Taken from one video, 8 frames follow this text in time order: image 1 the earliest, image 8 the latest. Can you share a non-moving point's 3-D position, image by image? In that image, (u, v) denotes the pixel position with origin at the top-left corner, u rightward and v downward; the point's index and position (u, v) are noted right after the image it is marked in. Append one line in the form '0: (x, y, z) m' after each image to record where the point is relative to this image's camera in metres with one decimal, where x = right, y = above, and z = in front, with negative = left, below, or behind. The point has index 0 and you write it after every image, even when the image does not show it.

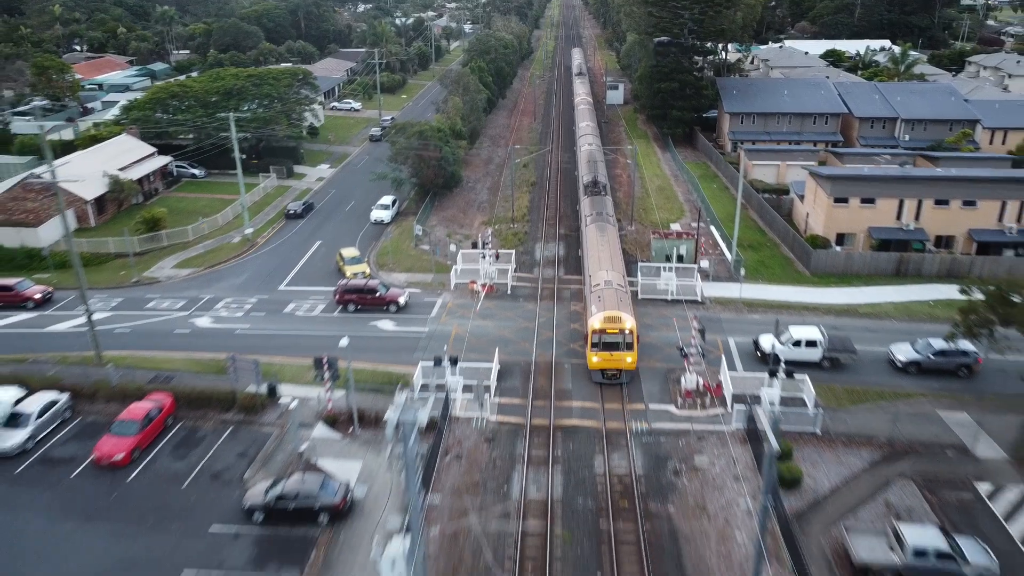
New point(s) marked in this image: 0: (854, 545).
0: (+8.2, -6.1, +18.9) m
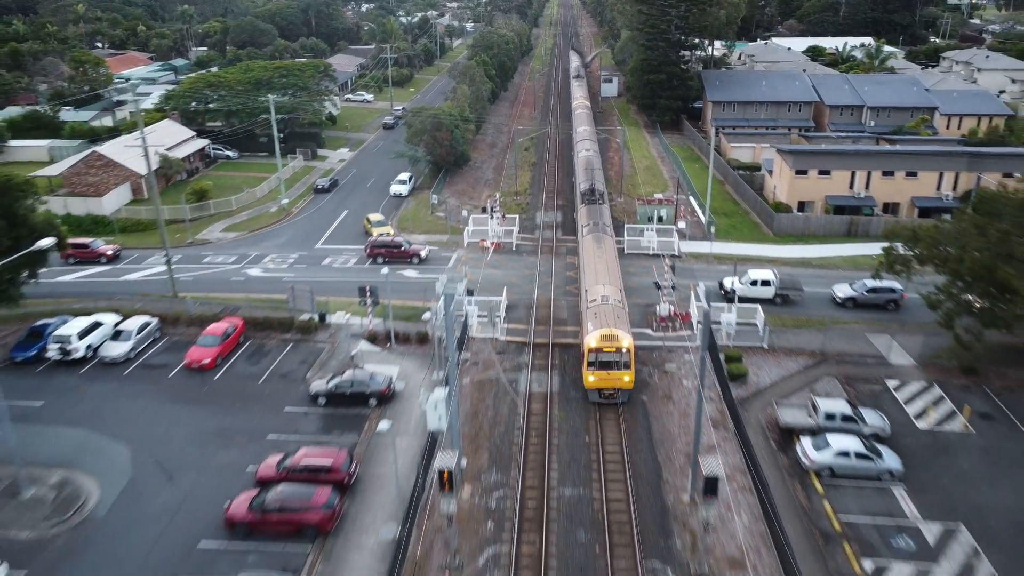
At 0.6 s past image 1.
0: (+8.4, -3.9, +24.8) m
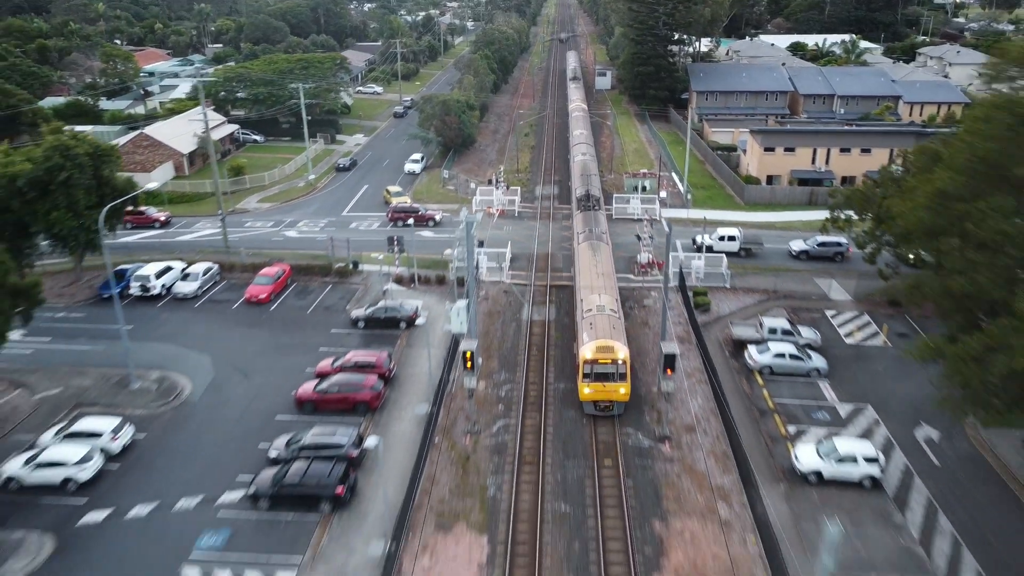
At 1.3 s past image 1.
0: (+8.6, -1.7, +30.7) m
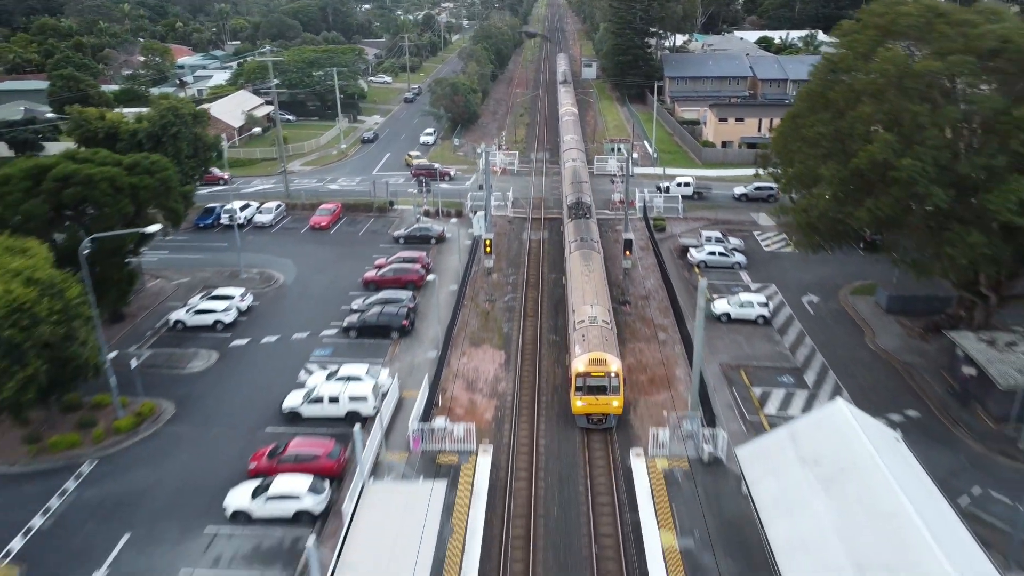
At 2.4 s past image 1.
0: (+8.8, +2.4, +41.3) m
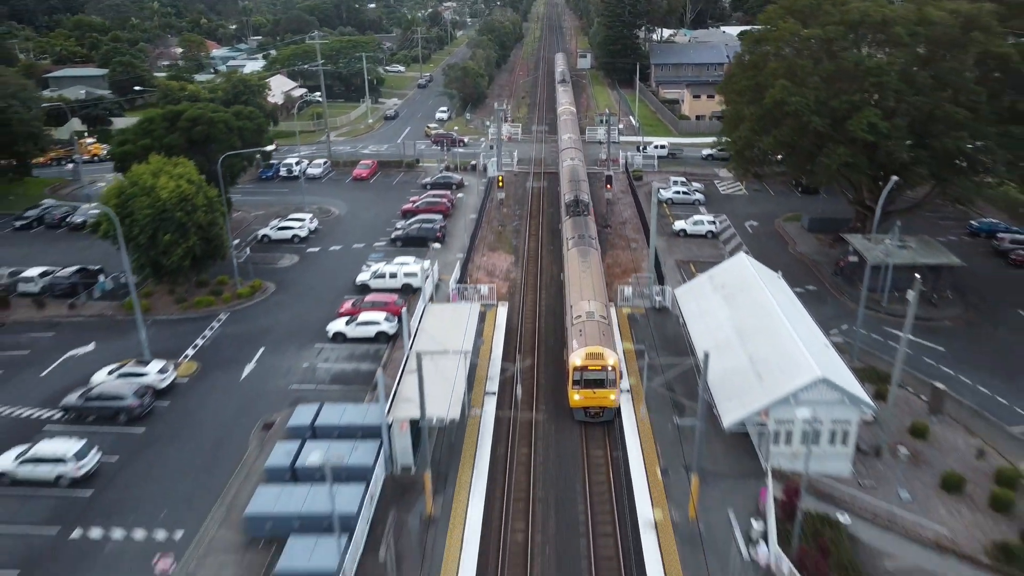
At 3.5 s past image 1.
0: (+9.2, +6.5, +51.5) m
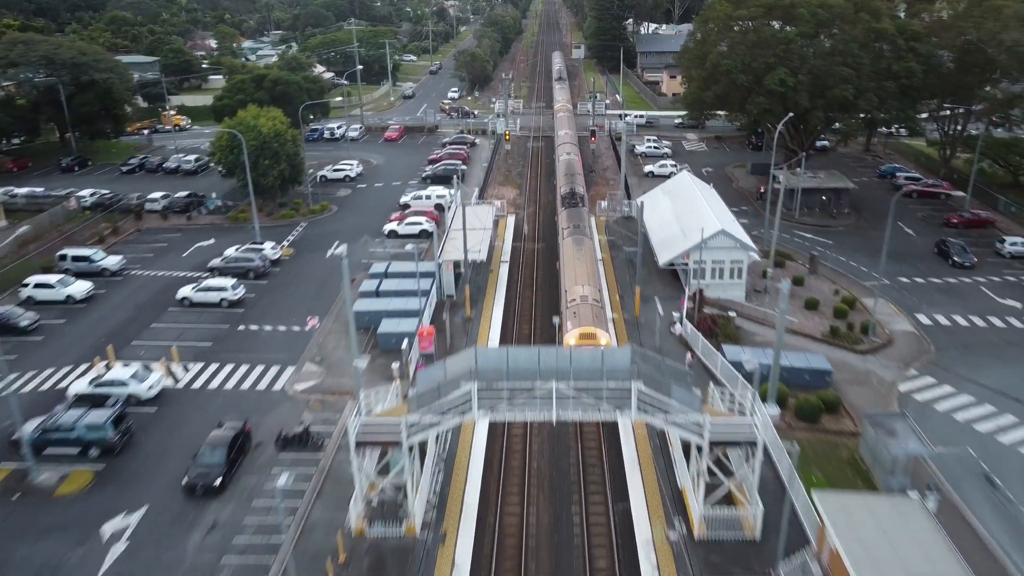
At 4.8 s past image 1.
0: (+9.5, +11.3, +63.3) m
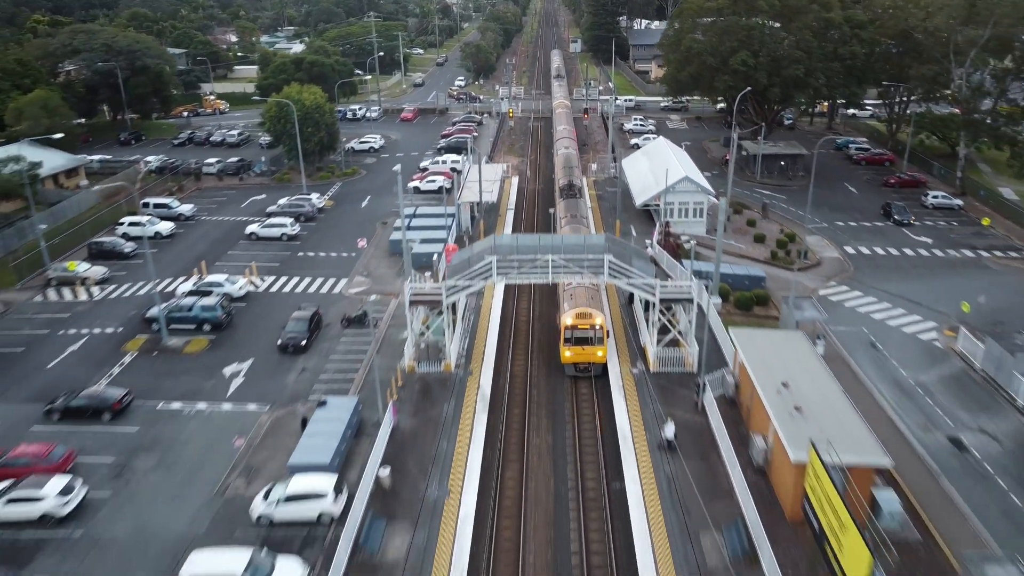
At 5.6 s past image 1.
0: (+9.7, +14.7, +71.5) m
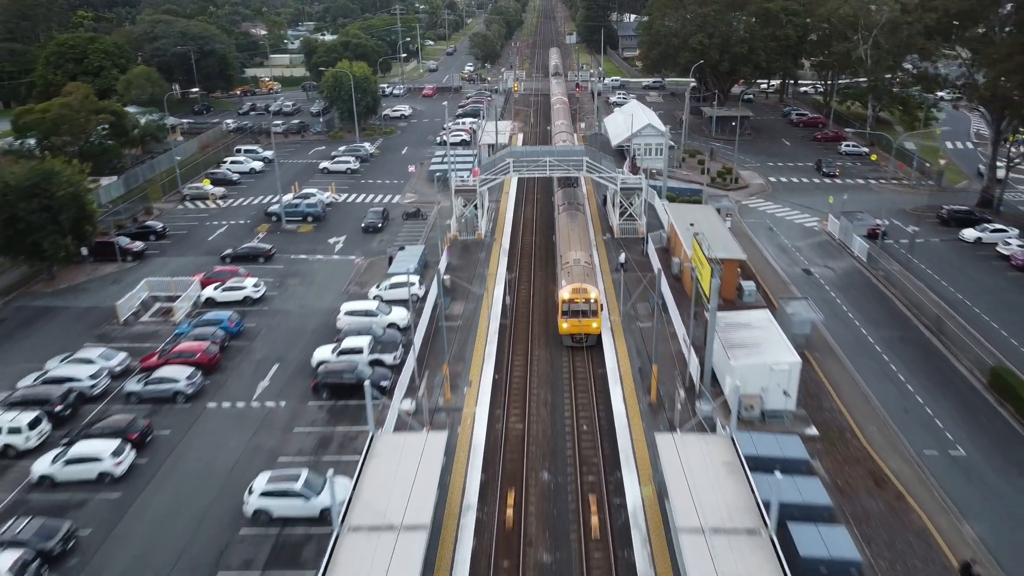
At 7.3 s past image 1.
0: (+10.2, +20.3, +85.8) m
